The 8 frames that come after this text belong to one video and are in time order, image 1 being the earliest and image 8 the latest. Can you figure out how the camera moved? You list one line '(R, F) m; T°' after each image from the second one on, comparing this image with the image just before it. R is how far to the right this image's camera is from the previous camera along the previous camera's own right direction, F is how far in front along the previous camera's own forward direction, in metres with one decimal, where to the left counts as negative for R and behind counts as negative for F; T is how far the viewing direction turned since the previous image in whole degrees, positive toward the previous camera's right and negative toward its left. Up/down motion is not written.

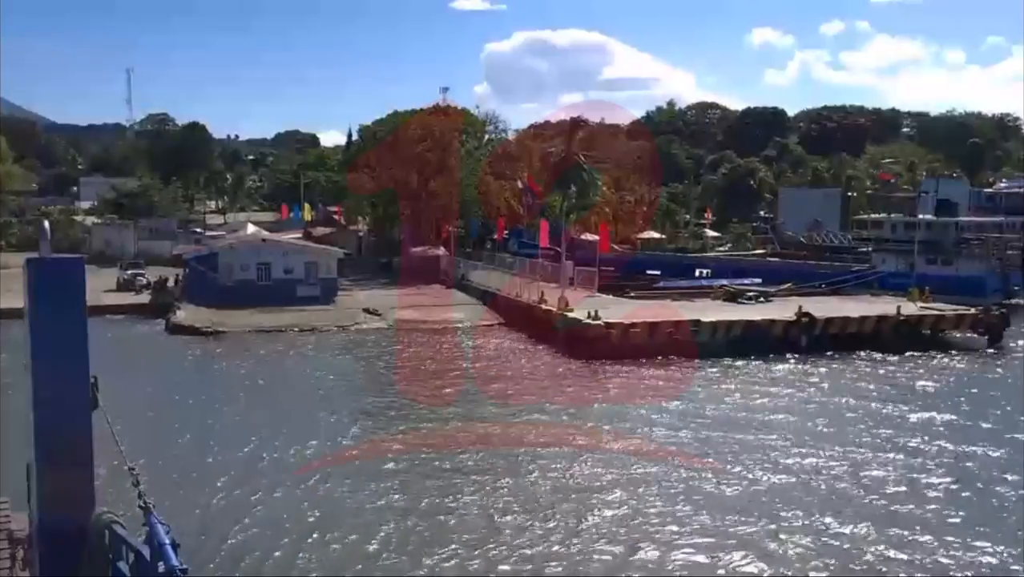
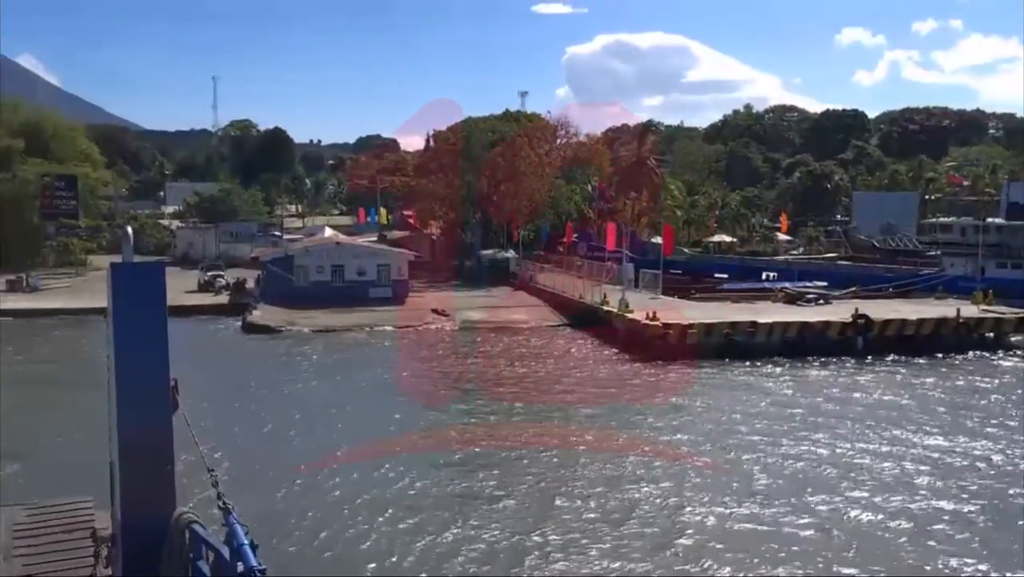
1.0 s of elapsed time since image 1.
(+0.2, -0.4) m; -4°
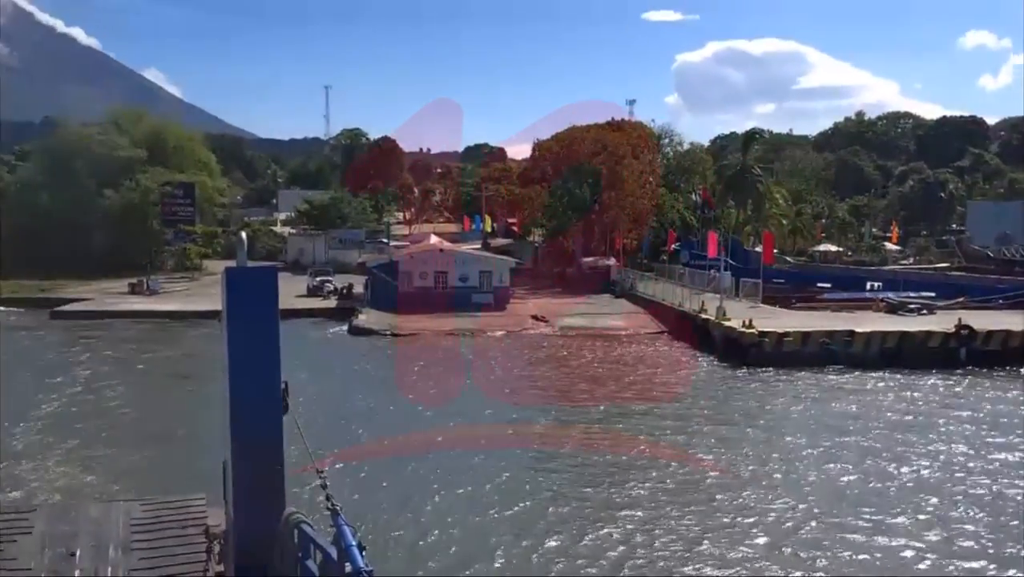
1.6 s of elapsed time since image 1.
(+0.1, -0.3) m; -5°
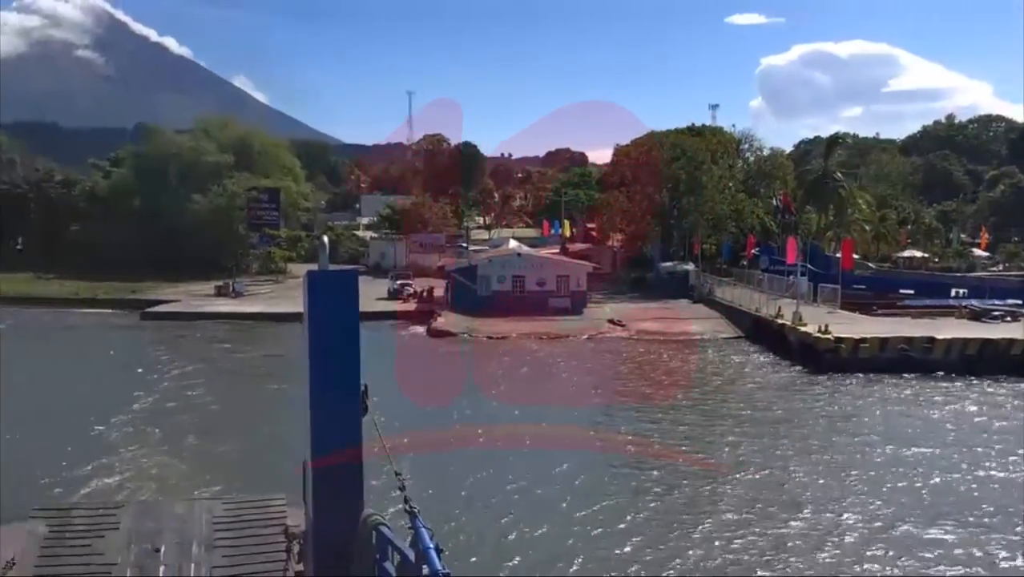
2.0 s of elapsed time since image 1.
(+0.1, -0.2) m; -4°
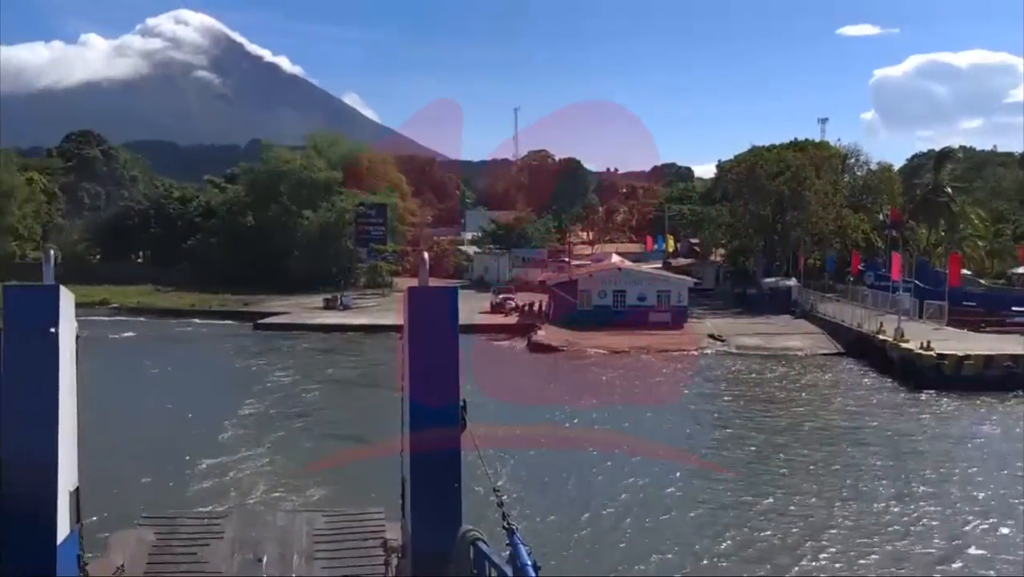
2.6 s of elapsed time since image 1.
(+0.1, -0.2) m; -5°
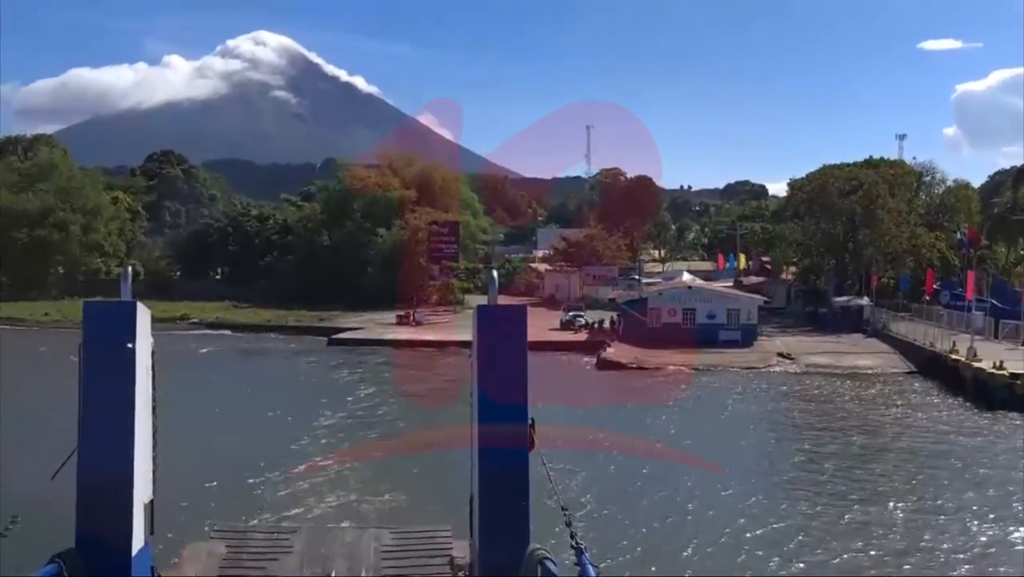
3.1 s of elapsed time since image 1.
(0.0, -0.2) m; -4°
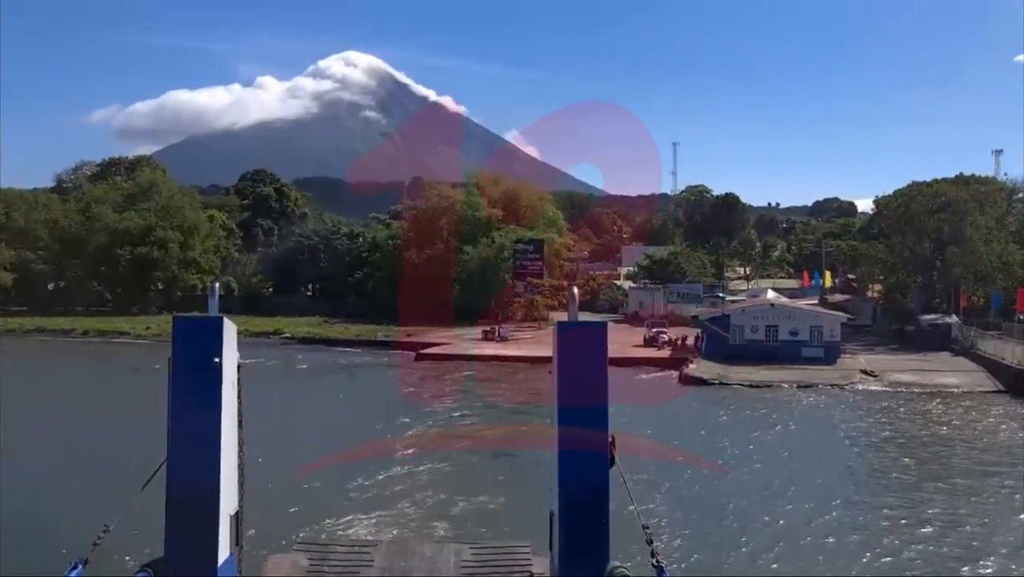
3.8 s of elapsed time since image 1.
(0.0, -0.4) m; -4°
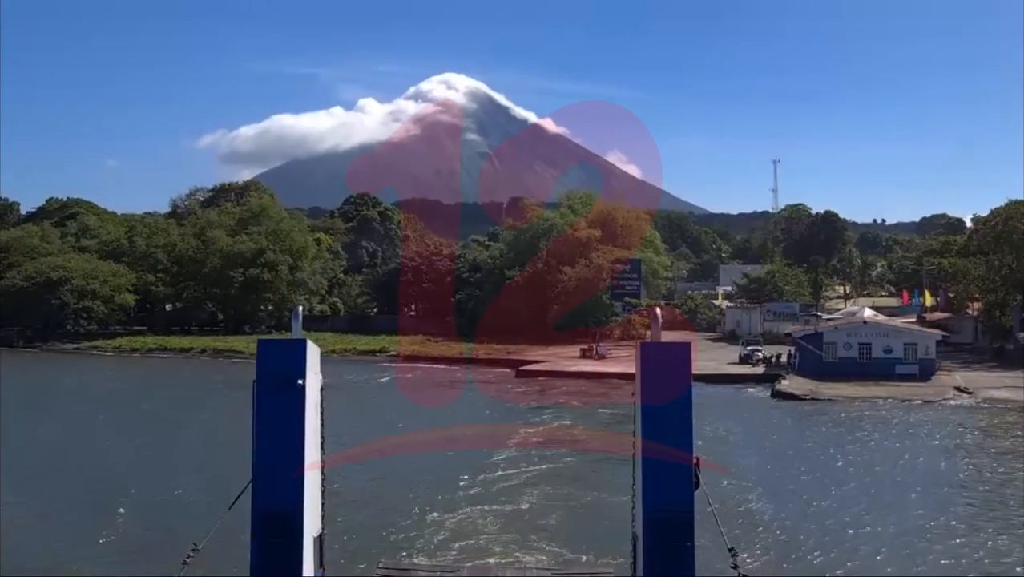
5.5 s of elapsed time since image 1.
(+0.1, -0.7) m; -5°
